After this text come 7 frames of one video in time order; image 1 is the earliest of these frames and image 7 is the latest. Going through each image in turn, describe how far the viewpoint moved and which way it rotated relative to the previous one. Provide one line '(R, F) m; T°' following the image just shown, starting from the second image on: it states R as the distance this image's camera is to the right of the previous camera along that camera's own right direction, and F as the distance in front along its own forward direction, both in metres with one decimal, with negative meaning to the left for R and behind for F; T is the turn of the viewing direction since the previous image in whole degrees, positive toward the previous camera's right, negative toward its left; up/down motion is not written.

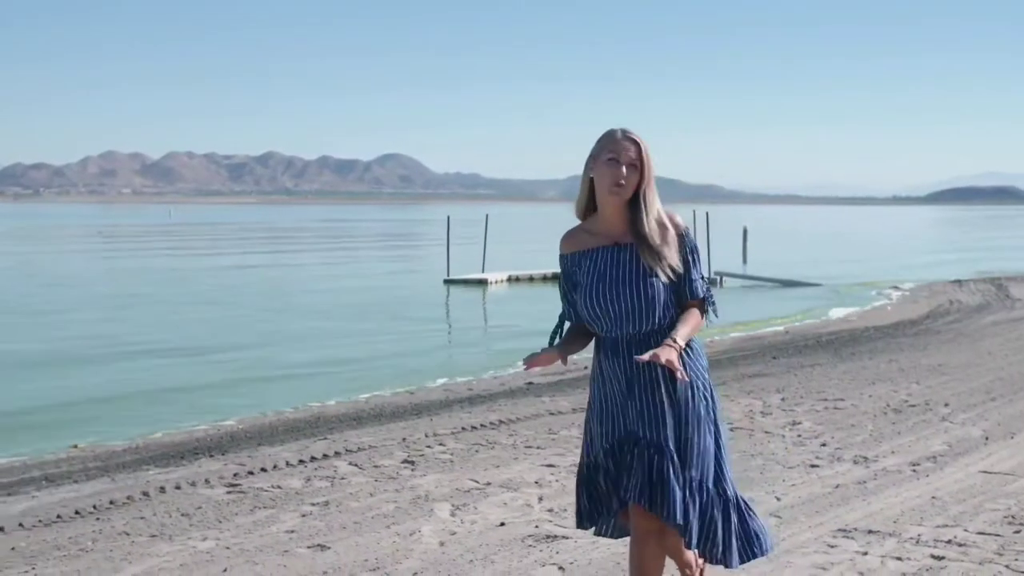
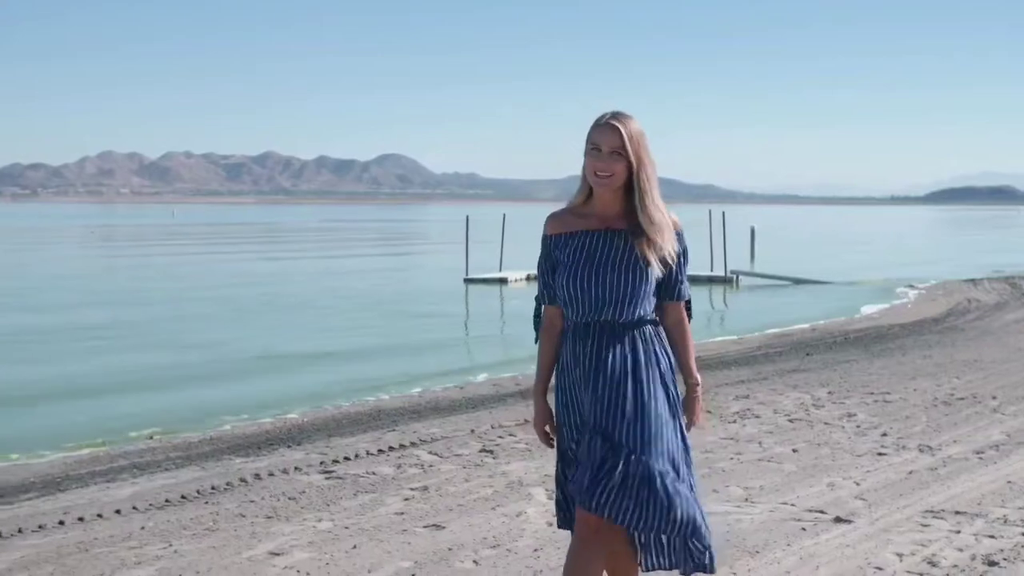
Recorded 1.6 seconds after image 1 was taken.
(-0.5, -0.3) m; 0°
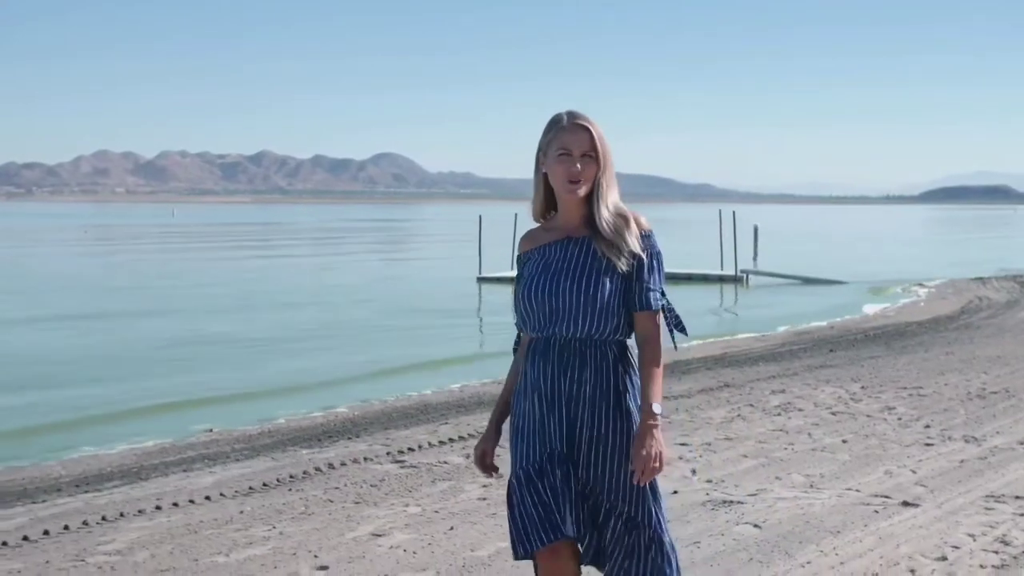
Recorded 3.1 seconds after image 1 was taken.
(-0.5, -0.3) m; 0°
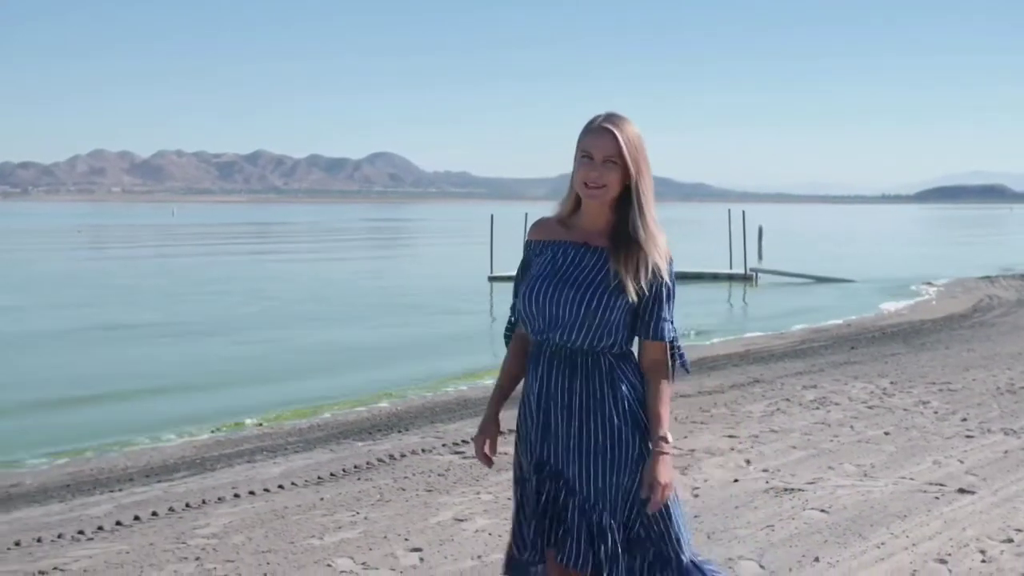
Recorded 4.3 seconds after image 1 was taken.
(-0.4, -0.2) m; 0°
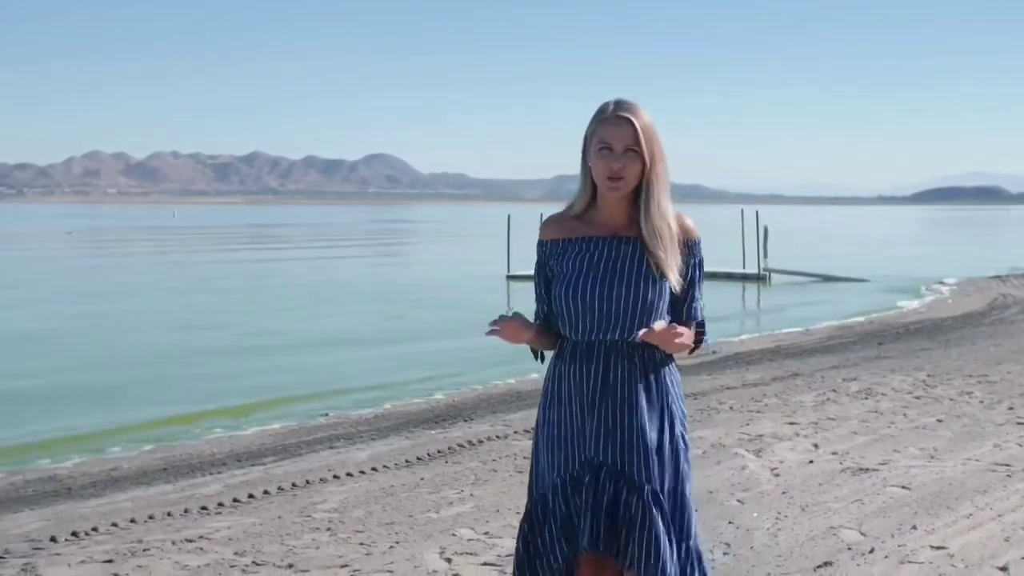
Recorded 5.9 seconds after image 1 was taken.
(-0.5, -0.4) m; 0°
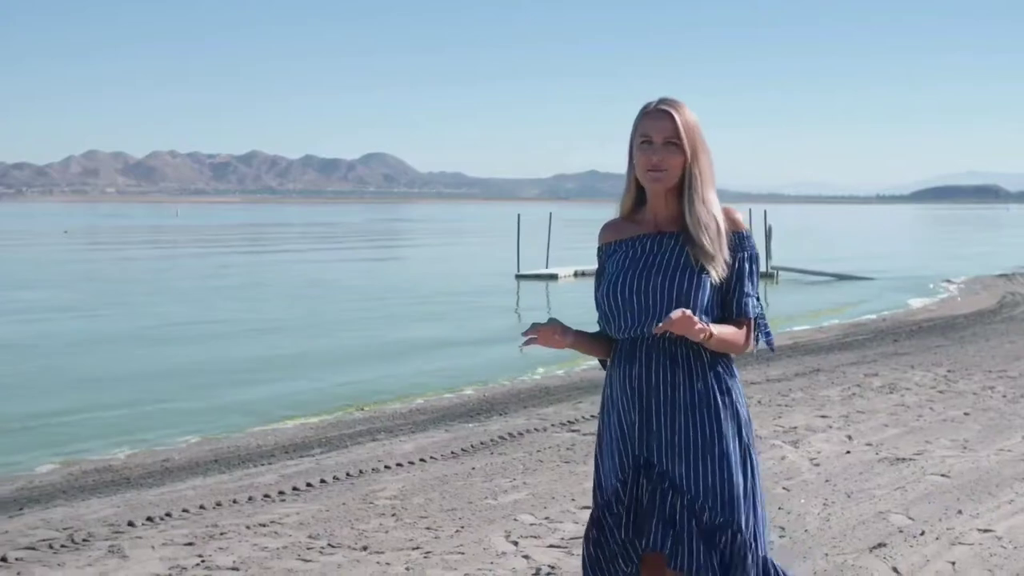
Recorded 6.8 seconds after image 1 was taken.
(-0.3, -0.2) m; 0°
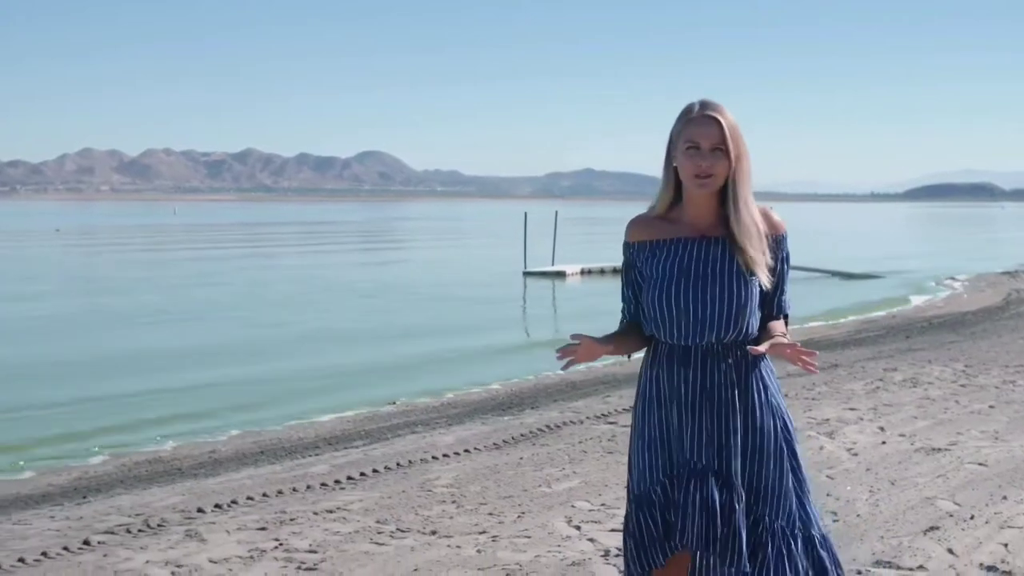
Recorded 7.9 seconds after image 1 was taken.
(-0.3, -0.2) m; 0°
